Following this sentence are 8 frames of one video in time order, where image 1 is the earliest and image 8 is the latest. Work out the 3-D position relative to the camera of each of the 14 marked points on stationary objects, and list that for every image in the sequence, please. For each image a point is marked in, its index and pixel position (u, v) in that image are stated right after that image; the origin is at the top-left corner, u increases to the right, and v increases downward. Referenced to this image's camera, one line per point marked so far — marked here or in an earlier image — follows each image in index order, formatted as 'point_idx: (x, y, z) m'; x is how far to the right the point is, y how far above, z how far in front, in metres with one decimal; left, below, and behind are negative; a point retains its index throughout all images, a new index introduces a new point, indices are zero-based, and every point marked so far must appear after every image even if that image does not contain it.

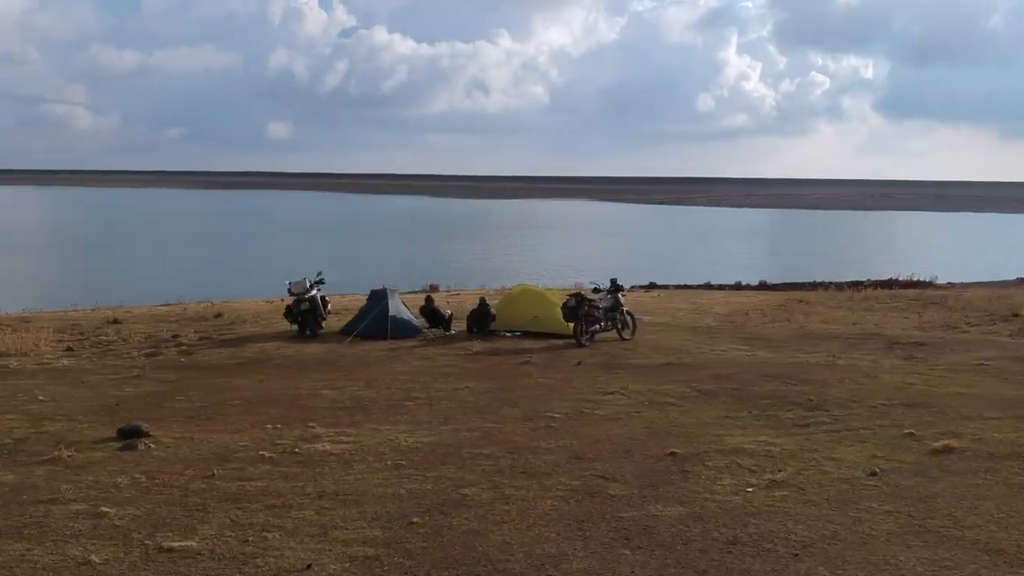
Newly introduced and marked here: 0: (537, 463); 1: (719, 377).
0: (+0.2, -1.3, +7.2) m
1: (+2.4, -1.0, +11.3) m
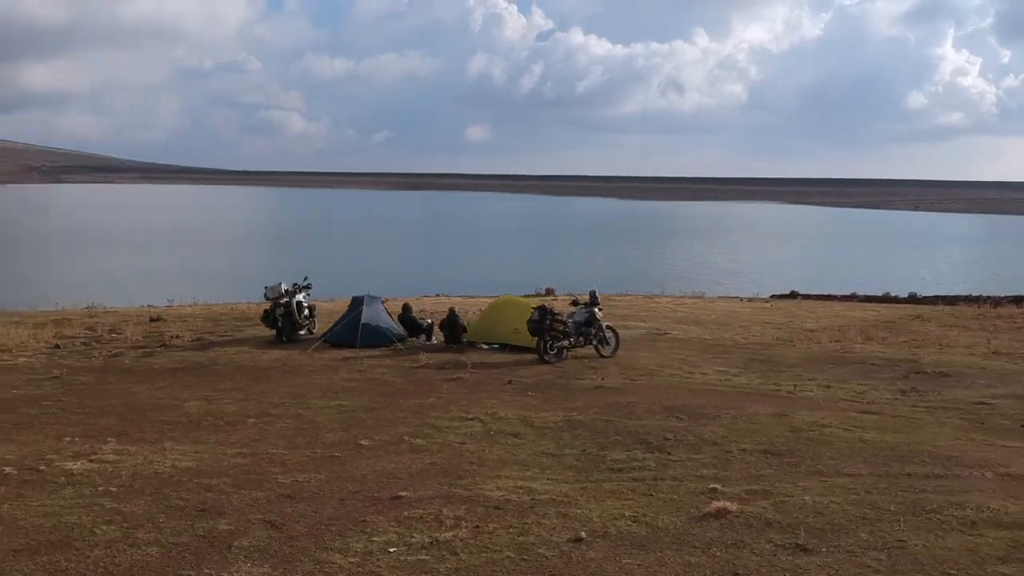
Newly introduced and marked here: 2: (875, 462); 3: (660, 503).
0: (-1.8, -1.4, +6.6) m
1: (+1.1, -1.2, +10.2) m
2: (+2.9, -1.4, +7.7) m
3: (+1.0, -1.5, +6.7) m
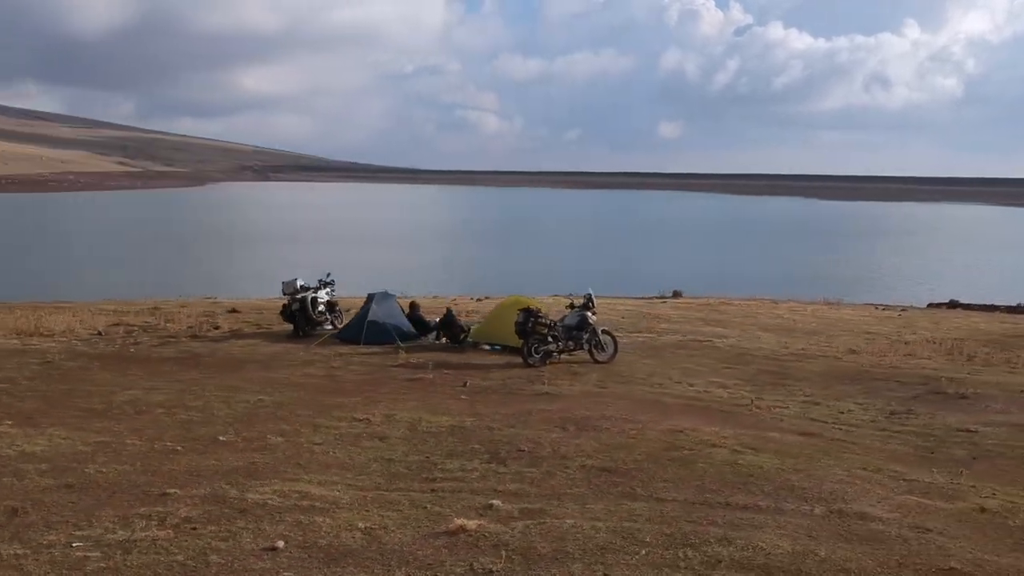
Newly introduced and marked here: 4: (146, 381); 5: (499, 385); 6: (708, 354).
0: (-3.4, -1.4, +6.9) m
1: (+0.1, -1.3, +9.9) m
2: (+1.4, -1.5, +7.1) m
3: (-0.6, -1.5, +6.4) m
4: (-4.4, -1.1, +11.7) m
5: (-0.2, -1.2, +12.2) m
6: (+3.3, -1.1, +16.3) m
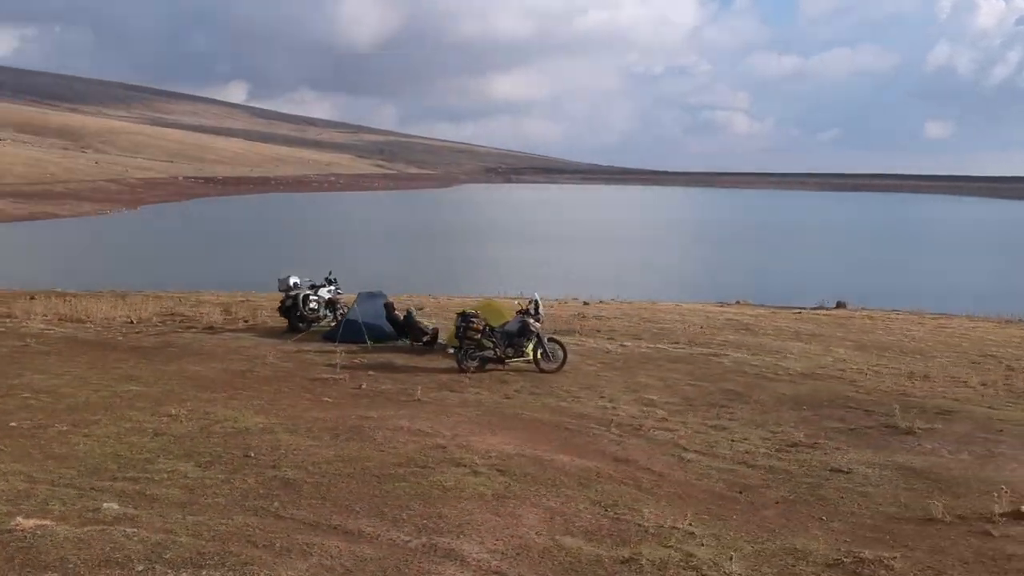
0: (-5.9, -1.3, +7.6) m
1: (-1.7, -1.3, +9.6) m
2: (-1.1, -1.5, +6.7) m
3: (-3.3, -1.5, +6.5) m
4: (-5.6, -1.0, +12.5) m
5: (-1.5, -1.2, +12.0) m
6: (+2.9, -1.2, +15.2) m
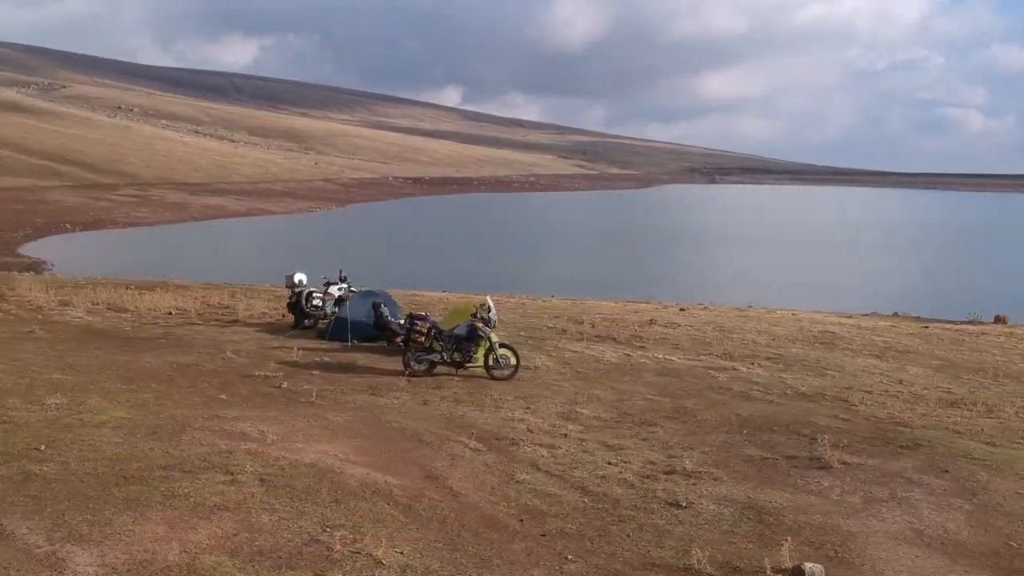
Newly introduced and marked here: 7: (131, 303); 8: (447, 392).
0: (-7.6, -1.2, +8.5) m
1: (-3.1, -1.3, +9.6) m
2: (-3.2, -1.5, +6.6) m
3: (-5.3, -1.4, +6.9) m
4: (-6.4, -0.9, +13.2) m
5: (-2.4, -1.2, +11.9) m
6: (+2.5, -1.3, +14.1) m
7: (-7.7, -0.3, +19.7) m
8: (-0.8, -1.3, +12.3) m
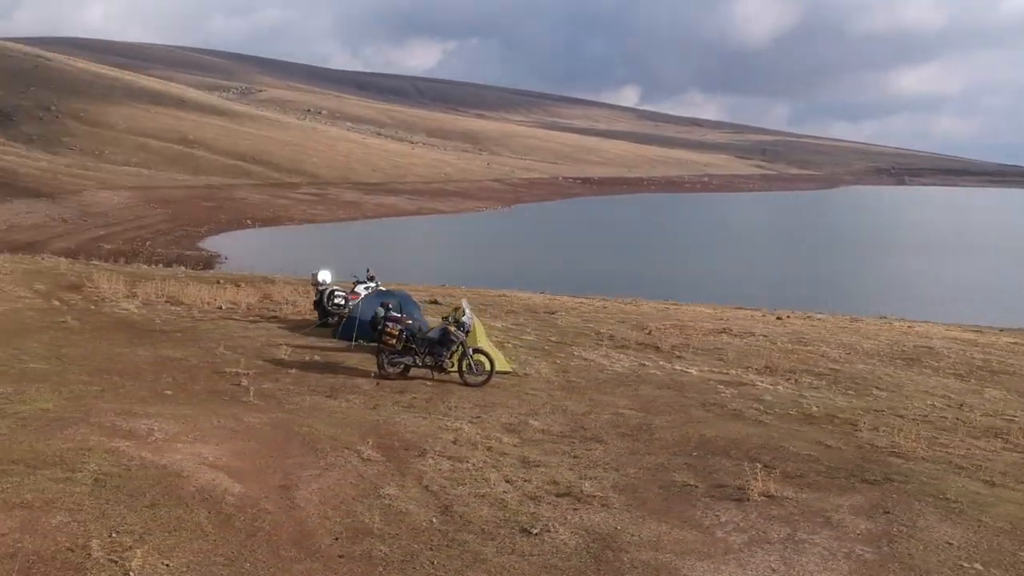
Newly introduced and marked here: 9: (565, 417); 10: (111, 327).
0: (-8.6, -1.0, +9.4) m
1: (-4.0, -1.2, +9.7) m
2: (-4.6, -1.5, +6.8) m
3: (-6.7, -1.3, +7.4) m
4: (-6.6, -0.8, +13.9) m
5: (-2.9, -1.2, +11.8) m
6: (+2.3, -1.4, +13.2) m
7: (-6.7, -0.2, +20.4) m
8: (-1.3, -1.3, +11.9) m
9: (+0.6, -1.5, +11.5) m
10: (-6.6, -0.6, +16.0) m
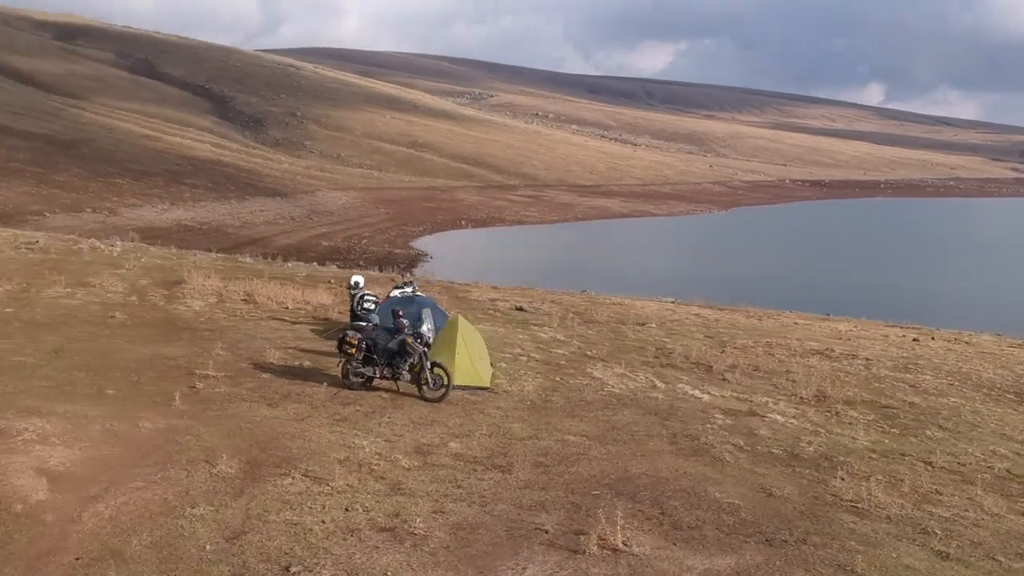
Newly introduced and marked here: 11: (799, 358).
0: (-9.6, -0.9, +10.8) m
1: (-5.1, -1.2, +10.0) m
2: (-6.3, -1.4, +7.3) m
3: (-8.2, -1.2, +8.4) m
4: (-6.6, -0.7, +14.6) m
5: (-3.5, -1.3, +11.8) m
6: (+1.8, -1.7, +11.9) m
7: (-5.3, -0.2, +21.0) m
8: (-1.9, -1.4, +11.6) m
9: (-0.2, -1.7, +10.7) m
10: (-6.1, -0.6, +16.7) m
11: (+5.7, -1.4, +19.4) m
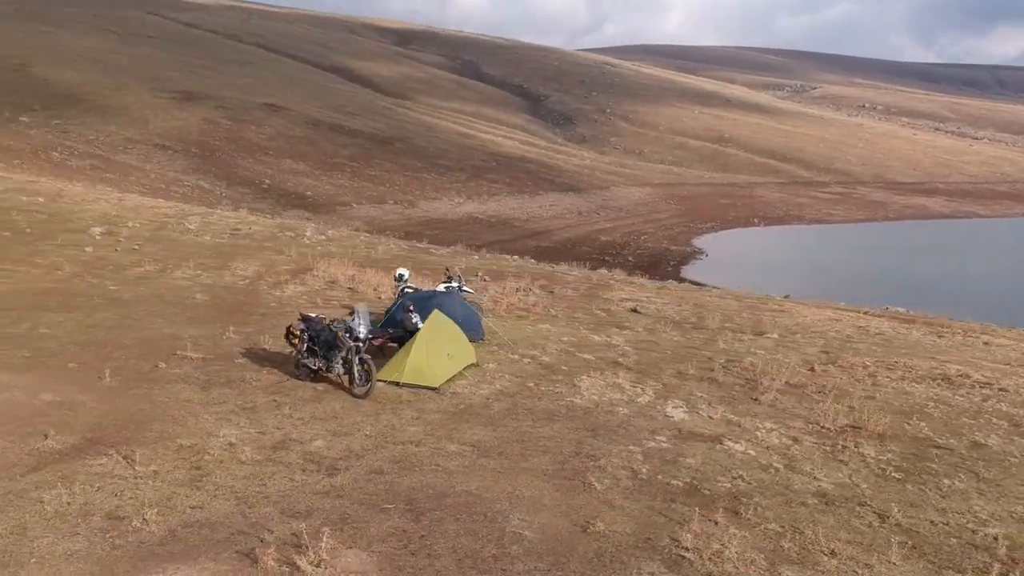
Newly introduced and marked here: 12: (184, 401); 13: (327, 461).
0: (-10.4, -0.5, +13.3) m
1: (-6.4, -1.0, +11.2) m
2: (-8.4, -1.1, +9.0) m
3: (-9.8, -0.9, +10.6) m
4: (-6.4, -0.4, +16.1) m
5: (-4.4, -1.1, +12.5) m
6: (+0.8, -1.7, +10.9) m
7: (-3.1, 0.0, +21.7) m
8: (-2.9, -1.3, +11.7) m
9: (-1.5, -1.6, +10.4) m
10: (-5.3, -0.3, +17.9) m
11: (+6.8, -1.6, +16.8) m
12: (-3.6, -1.3, +11.2) m
13: (-1.6, -1.7, +9.7) m
